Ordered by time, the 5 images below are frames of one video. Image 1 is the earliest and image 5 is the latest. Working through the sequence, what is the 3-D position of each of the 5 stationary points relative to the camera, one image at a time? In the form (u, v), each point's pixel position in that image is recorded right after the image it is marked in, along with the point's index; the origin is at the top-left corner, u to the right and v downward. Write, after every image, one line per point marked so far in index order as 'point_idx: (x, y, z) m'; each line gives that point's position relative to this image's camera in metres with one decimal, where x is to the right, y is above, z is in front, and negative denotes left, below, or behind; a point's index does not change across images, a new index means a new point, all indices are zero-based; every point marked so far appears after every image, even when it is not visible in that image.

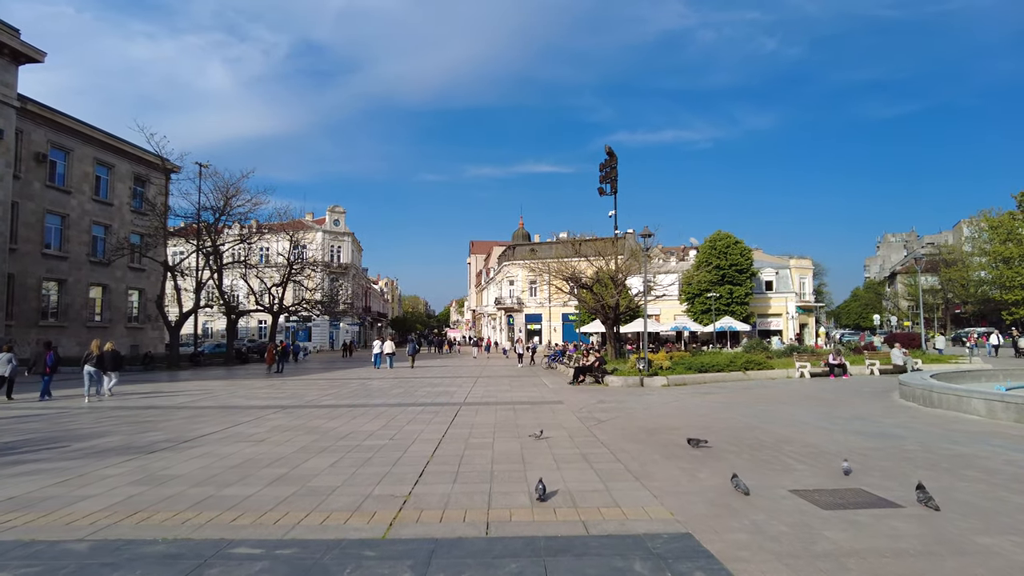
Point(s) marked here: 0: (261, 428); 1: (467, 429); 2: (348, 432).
0: (-4.3, -2.4, +11.2) m
1: (-0.7, -2.3, +10.3) m
2: (-2.6, -2.3, +10.3) m
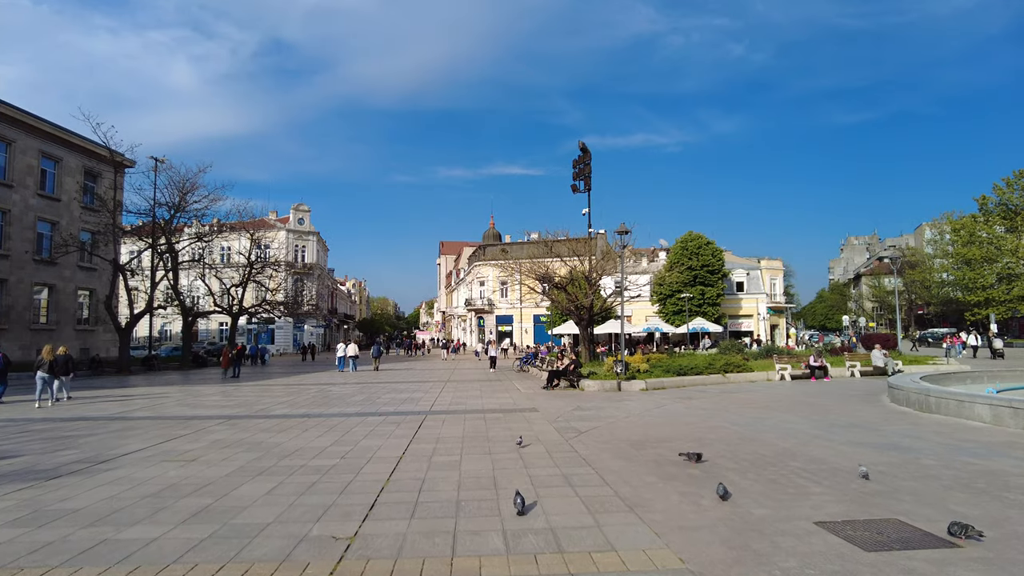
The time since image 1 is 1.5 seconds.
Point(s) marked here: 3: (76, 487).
0: (-4.8, -2.4, +9.8) m
1: (-1.1, -2.2, +9.1) m
2: (-3.0, -2.3, +9.1) m
3: (-4.6, -2.1, +6.8) m
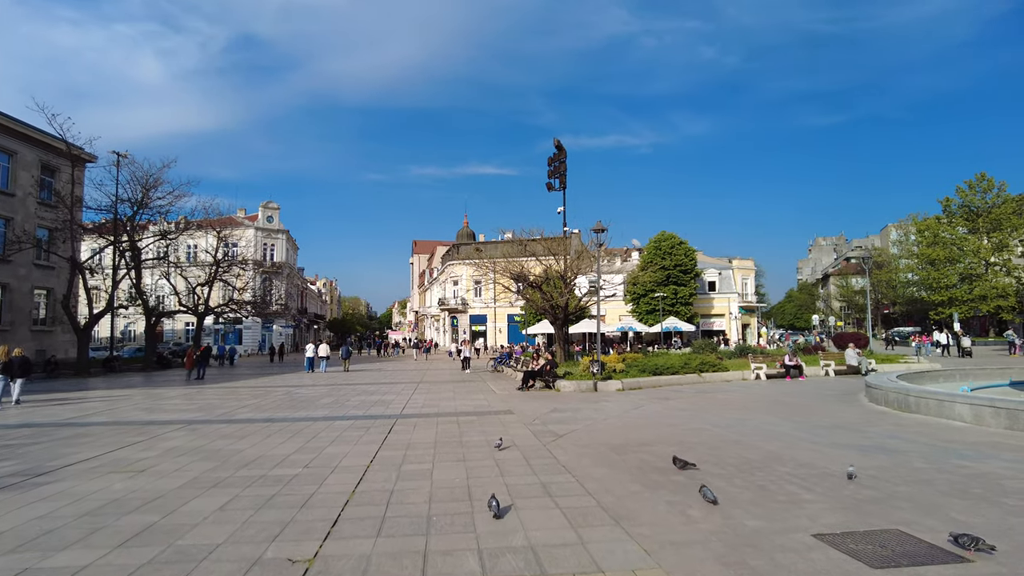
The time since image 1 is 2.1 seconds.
0: (-5.2, -2.3, +9.2) m
1: (-1.5, -2.2, +8.6) m
2: (-3.4, -2.2, +8.5) m
3: (-4.8, -2.1, +6.1) m
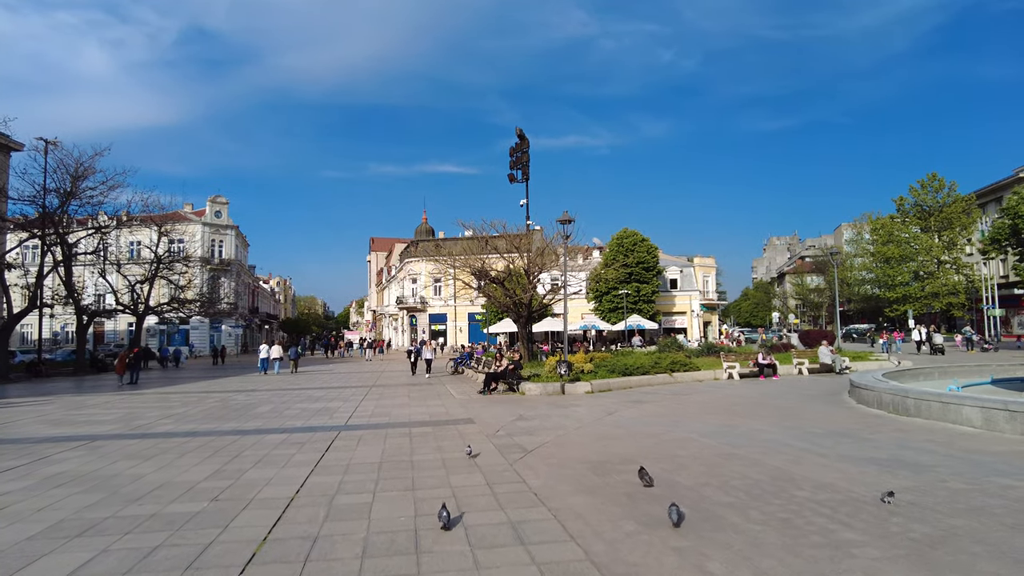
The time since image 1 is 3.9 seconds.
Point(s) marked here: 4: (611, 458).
0: (-5.6, -2.2, +7.5) m
1: (-1.9, -2.1, +7.1) m
2: (-3.8, -2.1, +6.9) m
3: (-5.1, -1.9, +4.4) m
4: (+1.2, -2.0, +7.6) m
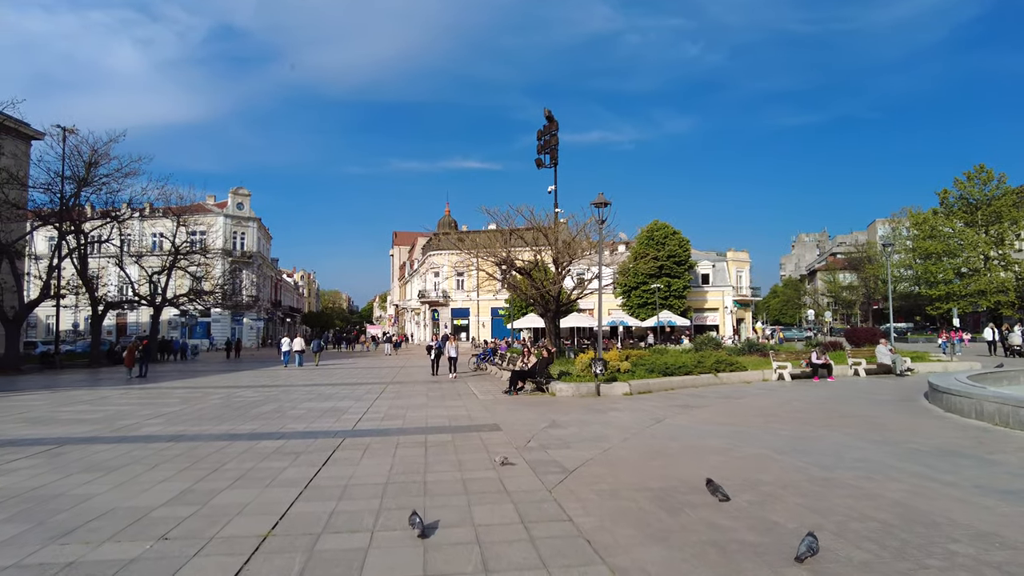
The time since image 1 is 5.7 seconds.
0: (-5.3, -2.0, +6.1) m
1: (-1.6, -1.8, +5.5) m
2: (-3.5, -1.9, +5.4) m
3: (-4.8, -1.7, +3.0) m
4: (+1.5, -1.8, +5.9) m
